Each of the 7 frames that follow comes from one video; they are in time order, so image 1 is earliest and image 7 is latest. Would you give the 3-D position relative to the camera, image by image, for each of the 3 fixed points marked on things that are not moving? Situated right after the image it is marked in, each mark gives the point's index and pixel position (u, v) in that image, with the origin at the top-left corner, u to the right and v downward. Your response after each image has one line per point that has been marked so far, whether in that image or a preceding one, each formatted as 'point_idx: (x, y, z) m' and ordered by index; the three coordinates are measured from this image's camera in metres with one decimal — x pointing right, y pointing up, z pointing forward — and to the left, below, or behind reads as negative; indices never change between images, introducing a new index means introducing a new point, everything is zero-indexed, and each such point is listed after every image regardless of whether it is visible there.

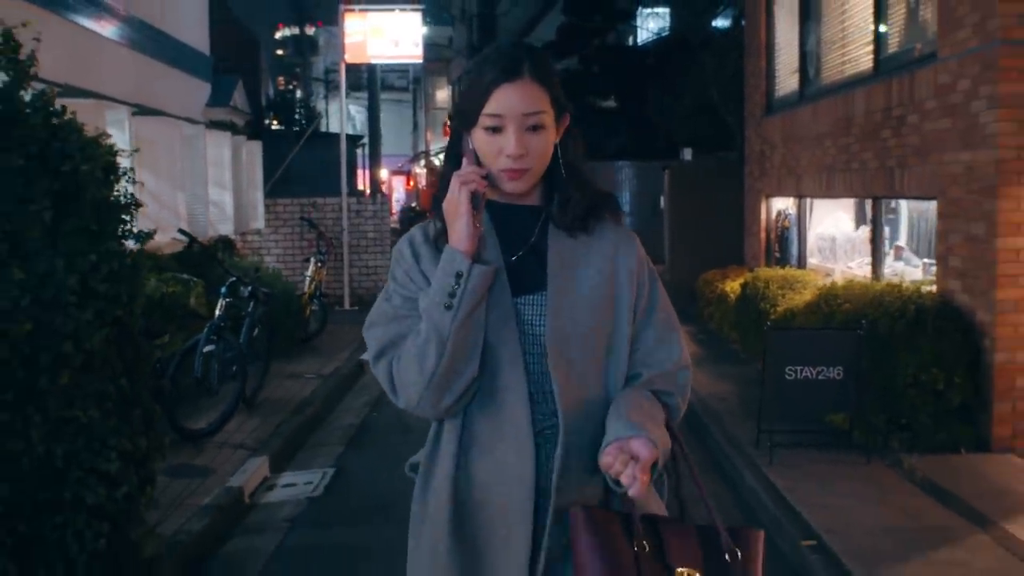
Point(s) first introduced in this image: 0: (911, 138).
0: (+2.7, +1.0, +9.4) m
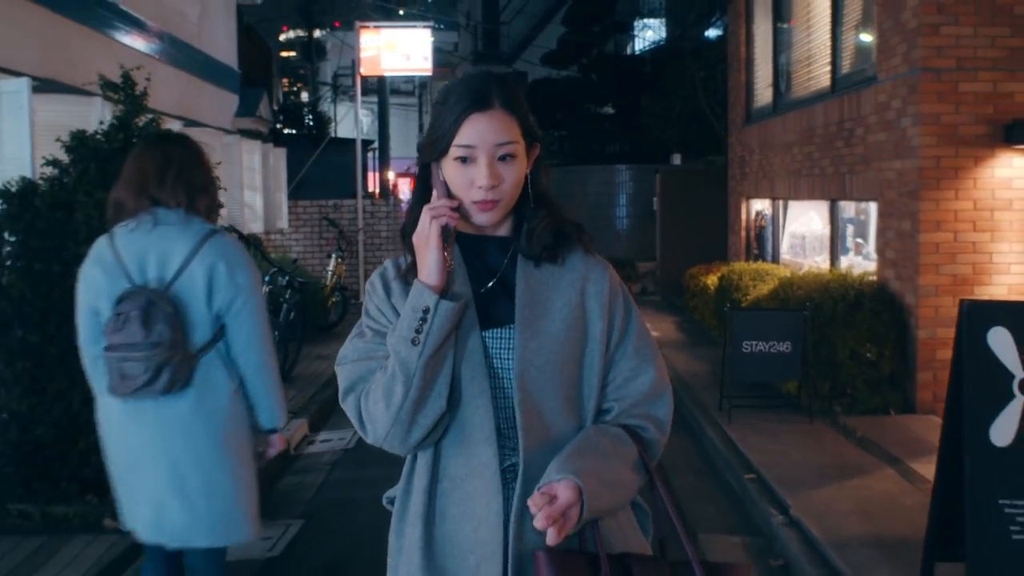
0: (+2.8, +1.1, +10.9) m
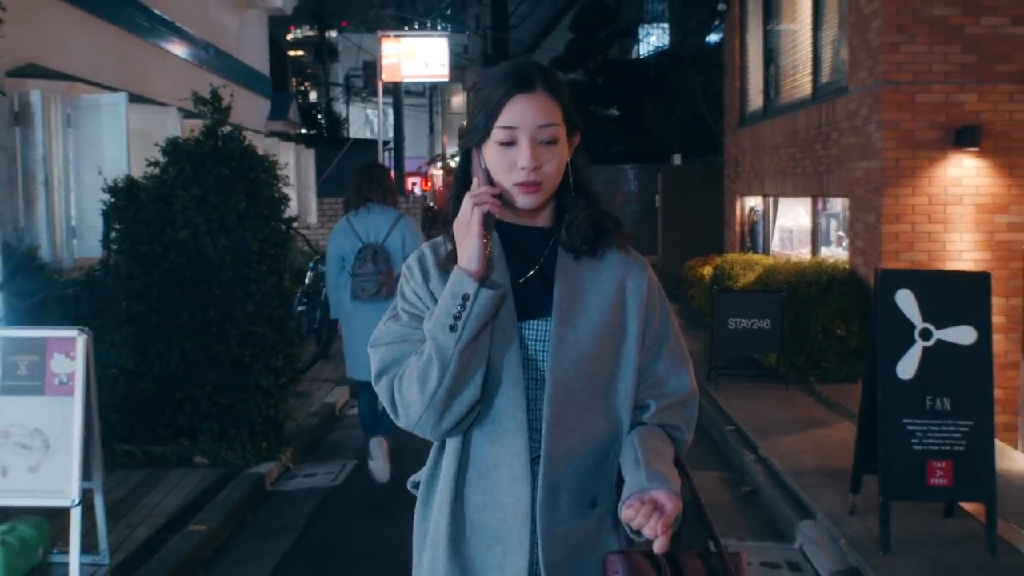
0: (+2.9, +1.2, +12.3) m
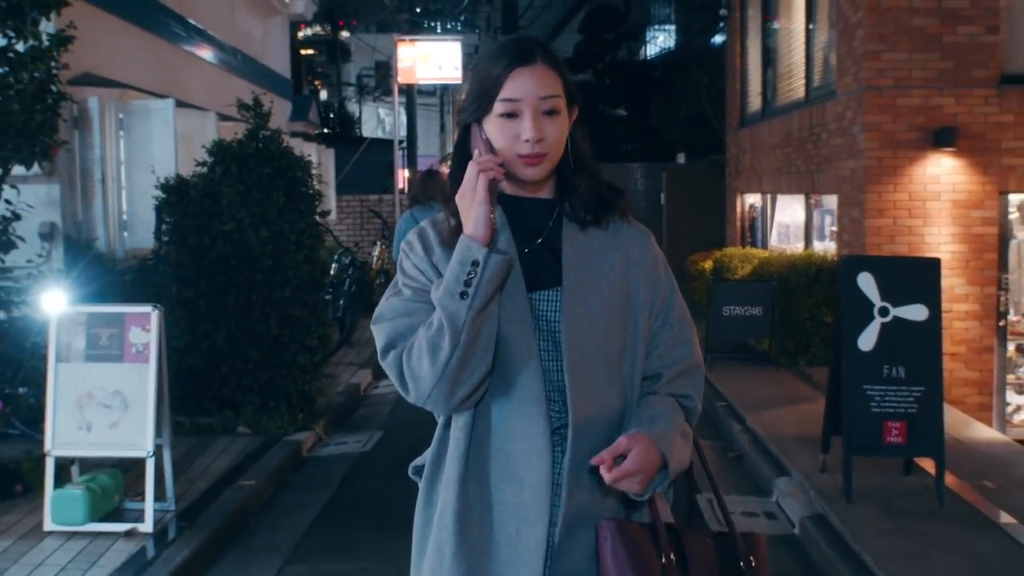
0: (+3.0, +1.3, +13.1) m
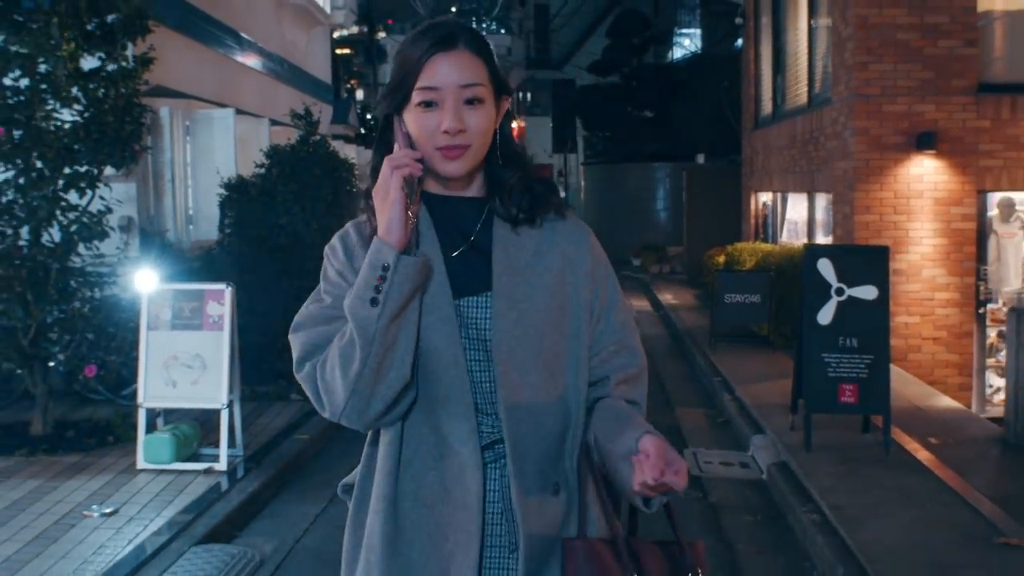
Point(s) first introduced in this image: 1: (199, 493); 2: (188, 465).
0: (+3.2, +1.4, +14.3) m
1: (-1.6, -1.0, +7.0) m
2: (-1.7, -1.0, +7.4) m
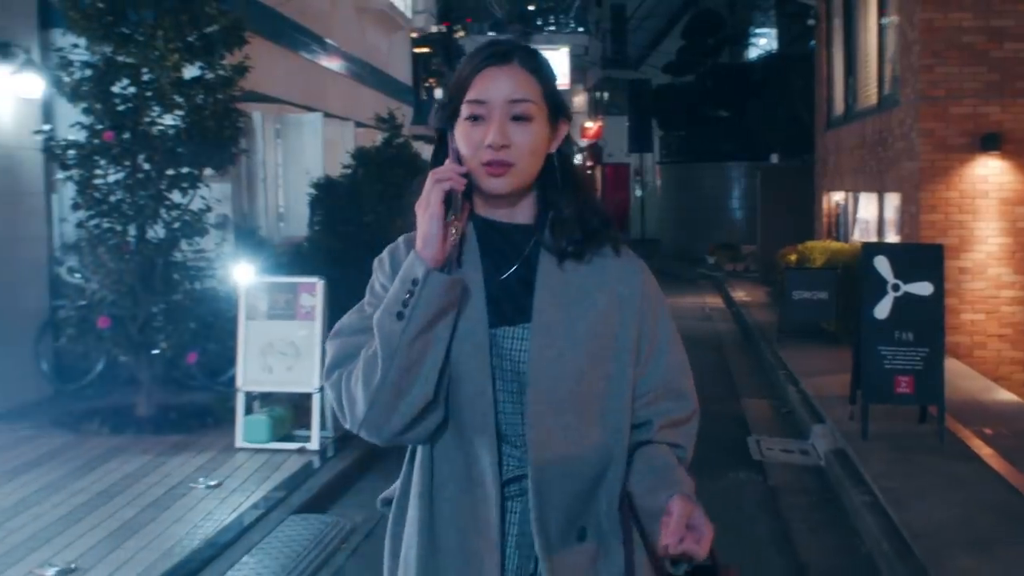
0: (+4.0, +1.4, +14.6) m
1: (-1.2, -1.0, +7.5) m
2: (-1.3, -0.9, +8.0) m
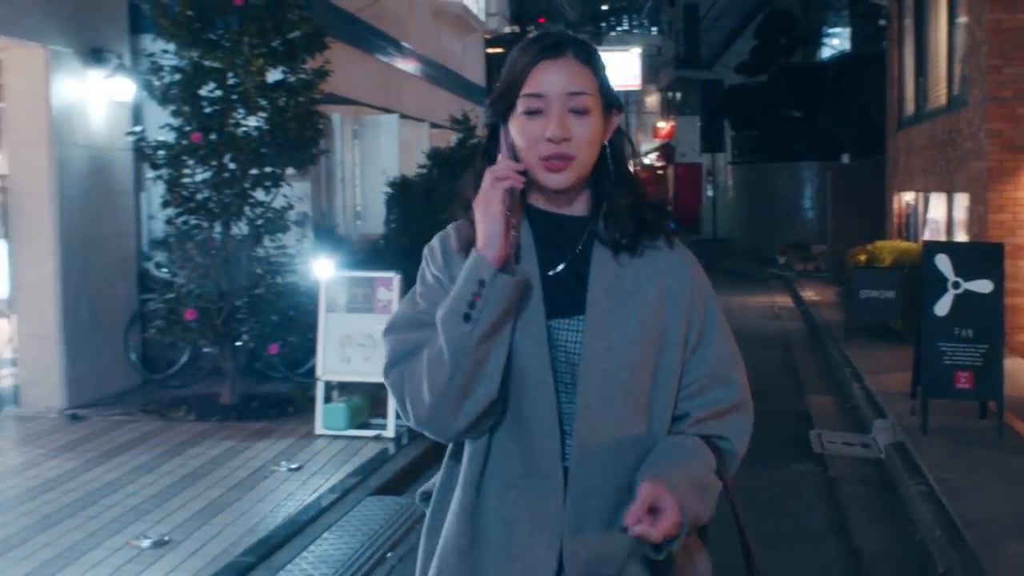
0: (+4.8, +1.4, +14.7) m
1: (-0.8, -1.0, +7.9) m
2: (-0.9, -0.9, +8.4) m
